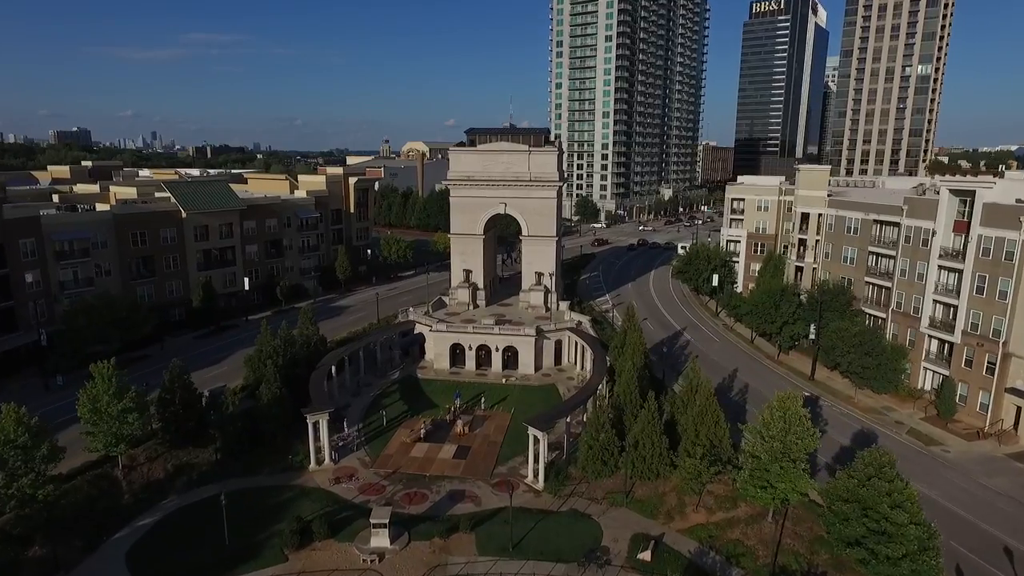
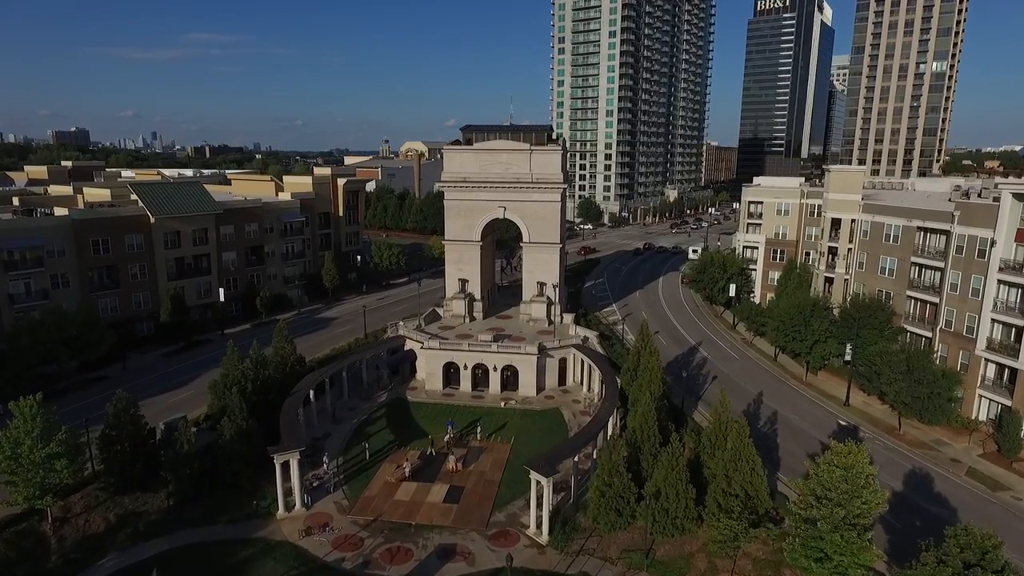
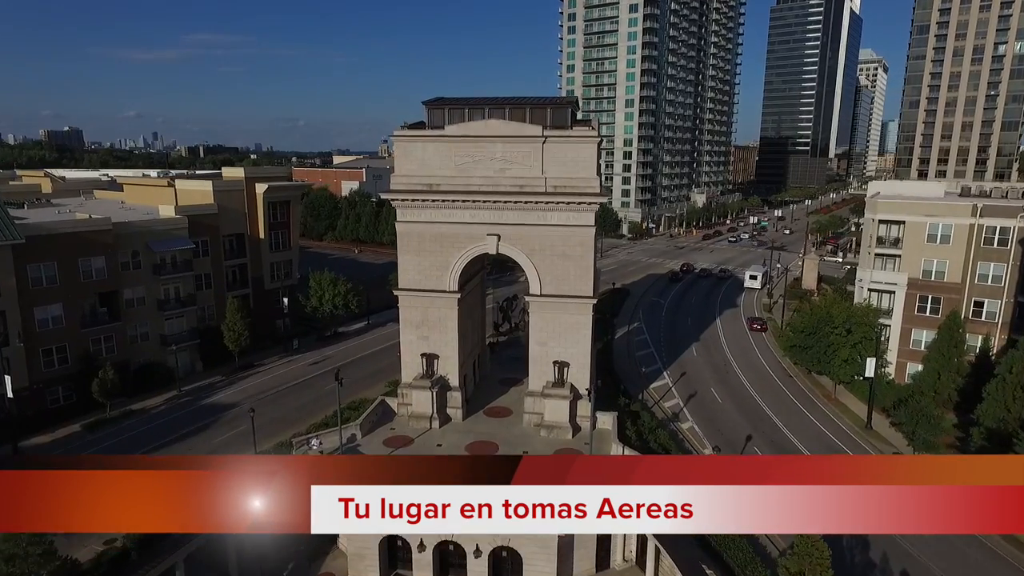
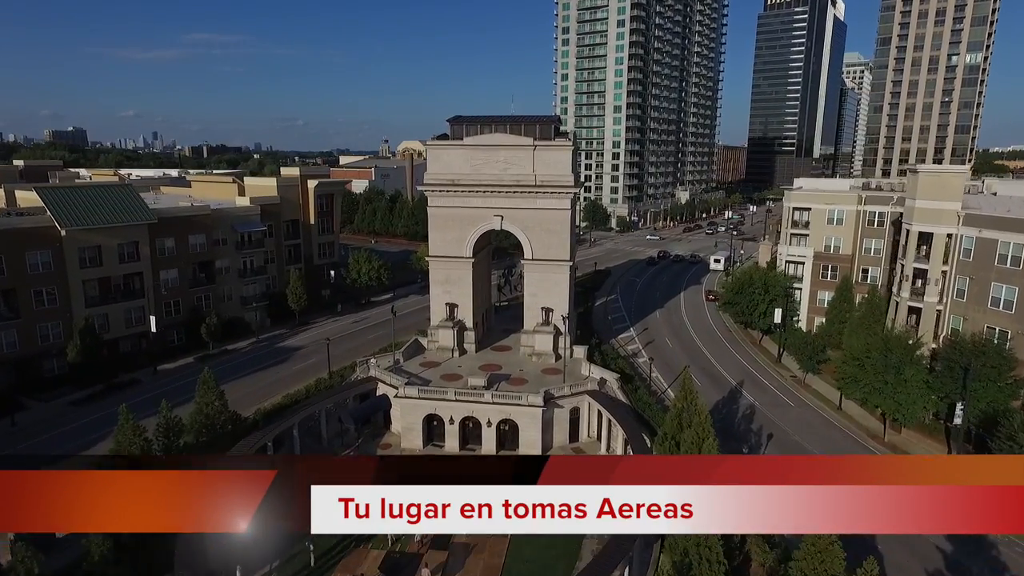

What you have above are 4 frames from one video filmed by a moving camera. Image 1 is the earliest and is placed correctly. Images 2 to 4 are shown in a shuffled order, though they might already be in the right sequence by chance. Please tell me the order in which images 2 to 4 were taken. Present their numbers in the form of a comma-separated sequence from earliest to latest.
2, 4, 3
